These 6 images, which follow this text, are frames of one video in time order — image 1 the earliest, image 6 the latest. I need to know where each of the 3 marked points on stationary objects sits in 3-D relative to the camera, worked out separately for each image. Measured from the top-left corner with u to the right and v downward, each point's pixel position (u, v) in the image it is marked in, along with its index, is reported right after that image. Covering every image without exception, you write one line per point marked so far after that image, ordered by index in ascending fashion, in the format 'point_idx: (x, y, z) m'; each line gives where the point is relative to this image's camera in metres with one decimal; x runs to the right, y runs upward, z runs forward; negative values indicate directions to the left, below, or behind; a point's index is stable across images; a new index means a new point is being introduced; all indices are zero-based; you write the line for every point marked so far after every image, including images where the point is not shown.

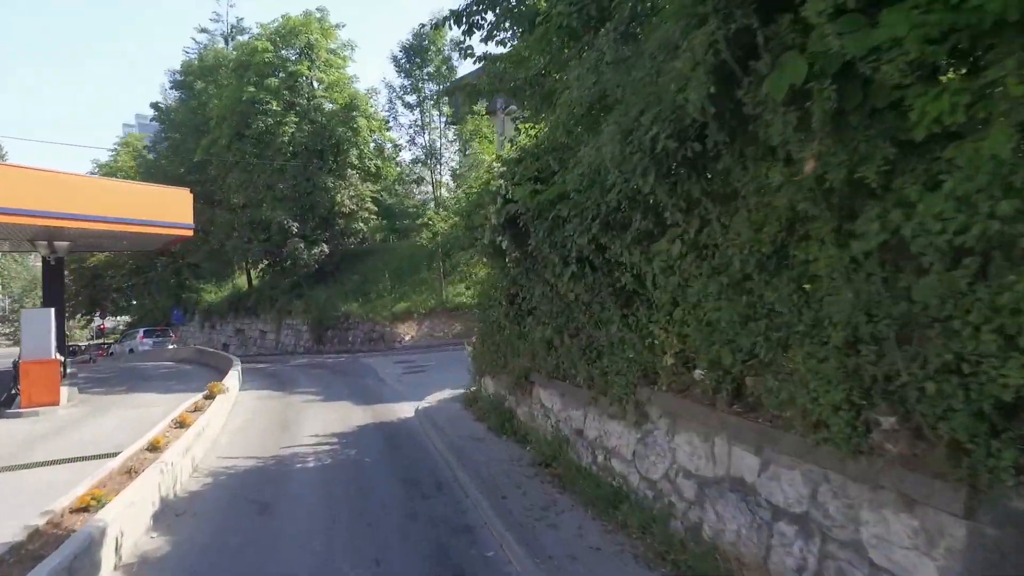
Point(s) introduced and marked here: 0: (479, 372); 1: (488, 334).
0: (-0.5, -1.4, +12.2) m
1: (-0.4, -0.7, +11.4) m
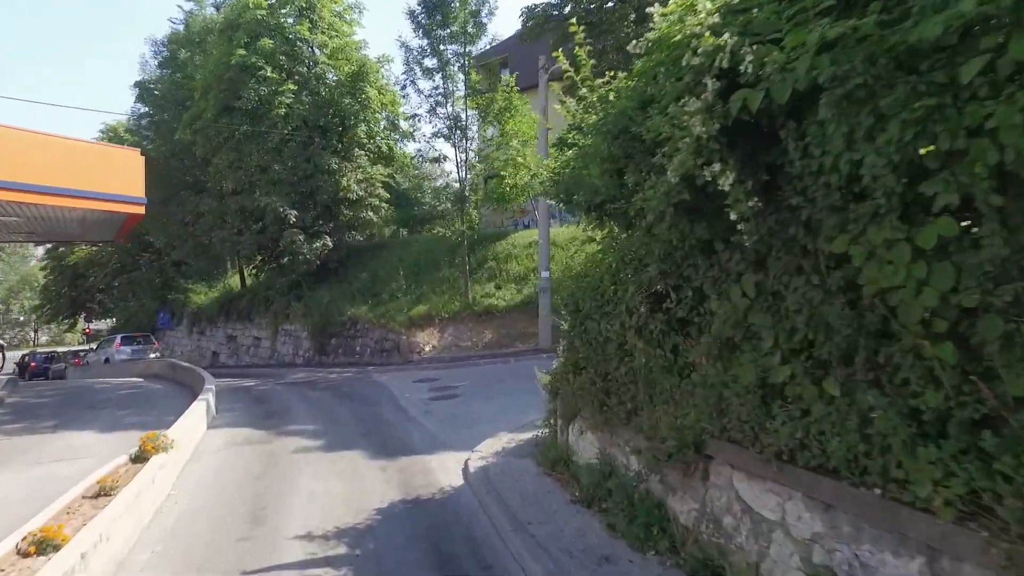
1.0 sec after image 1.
0: (+0.6, -1.3, +7.8) m
1: (+0.7, -0.7, +7.0) m
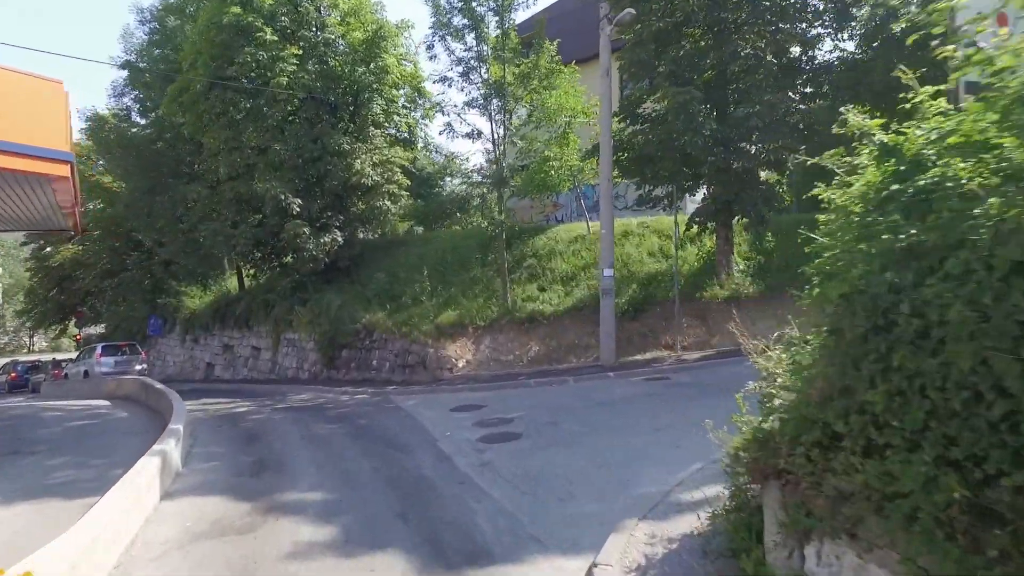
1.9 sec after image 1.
0: (+1.7, -1.3, +4.0) m
1: (+1.8, -0.6, +3.2) m
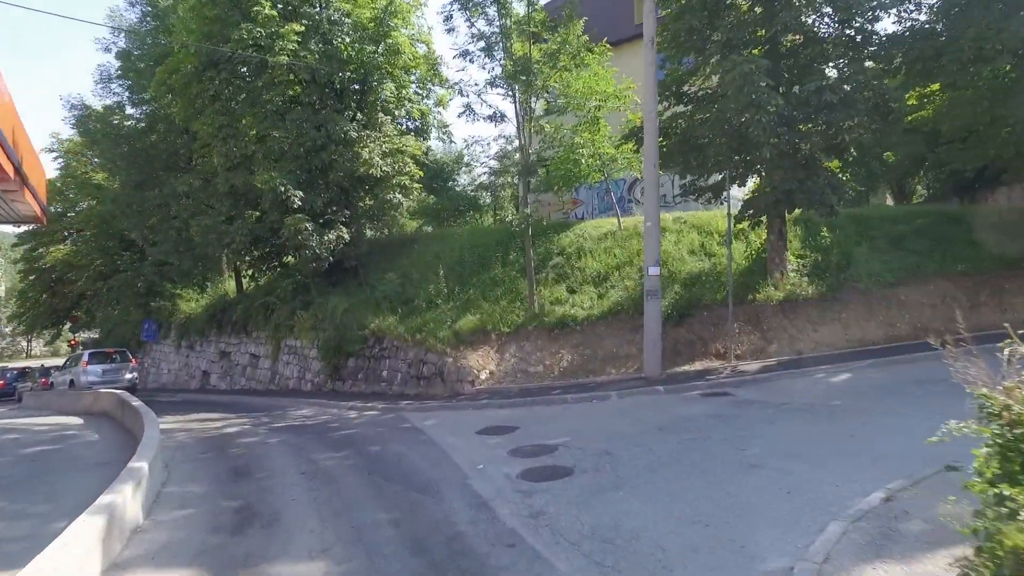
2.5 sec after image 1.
0: (+2.2, -1.3, +2.0) m
1: (+2.3, -0.6, +1.2) m
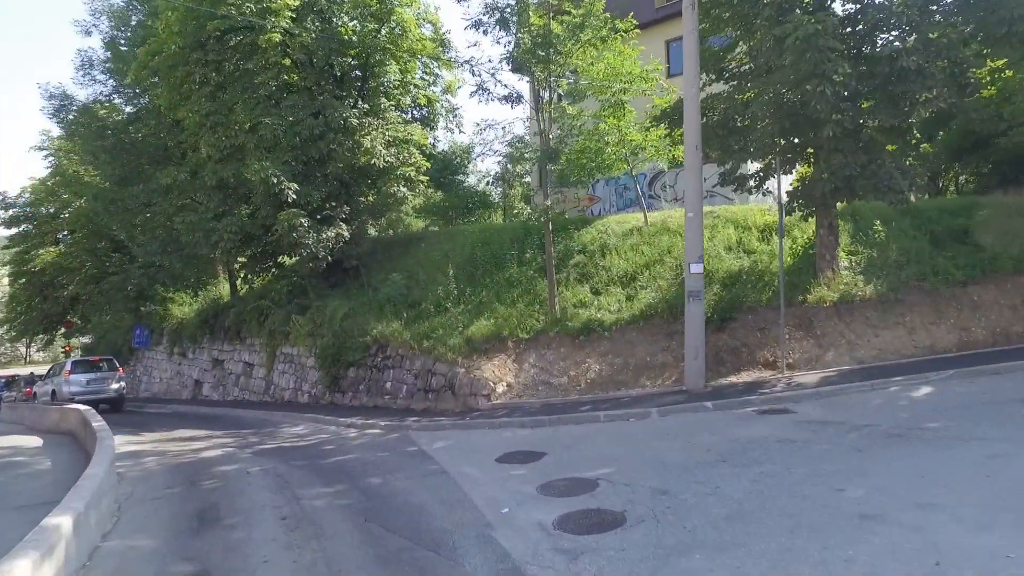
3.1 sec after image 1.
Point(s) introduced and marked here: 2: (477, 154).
0: (+2.4, -1.2, +0.2) m
1: (+2.5, -0.5, -0.6) m
2: (-0.8, +3.1, +17.5) m
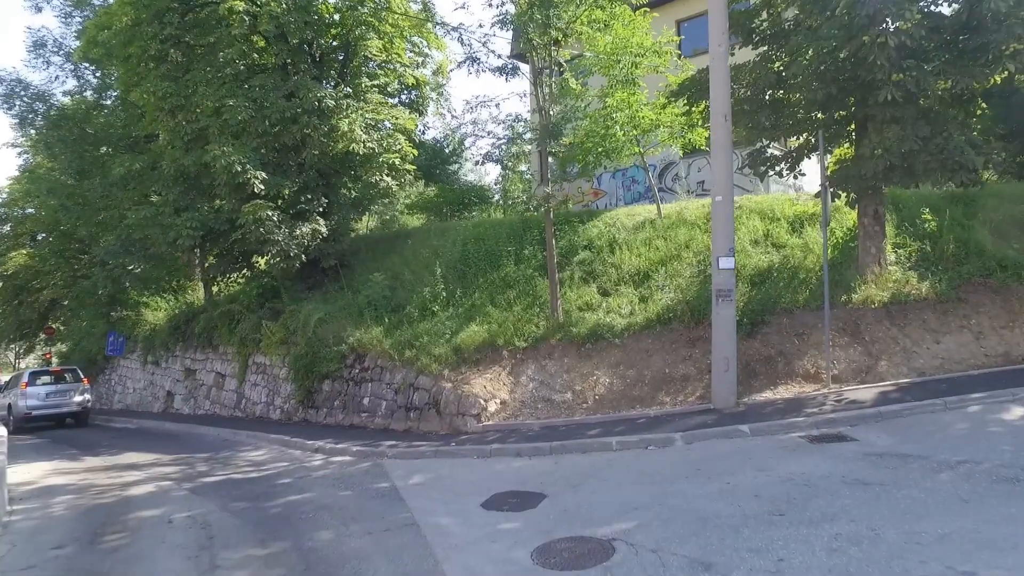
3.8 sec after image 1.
0: (+2.3, -1.1, -1.8) m
1: (+2.4, -0.5, -2.6) m
2: (-0.9, +3.1, +15.5) m
